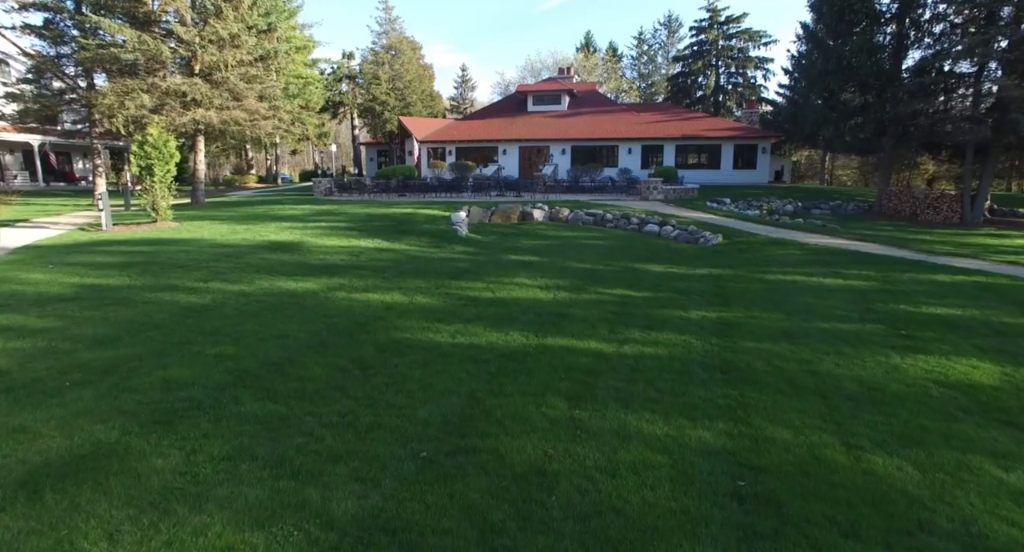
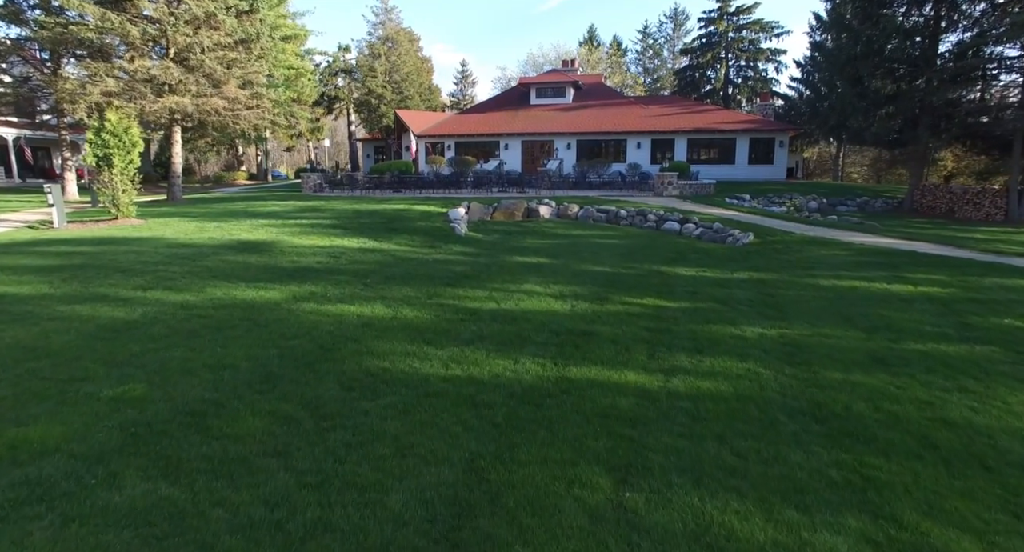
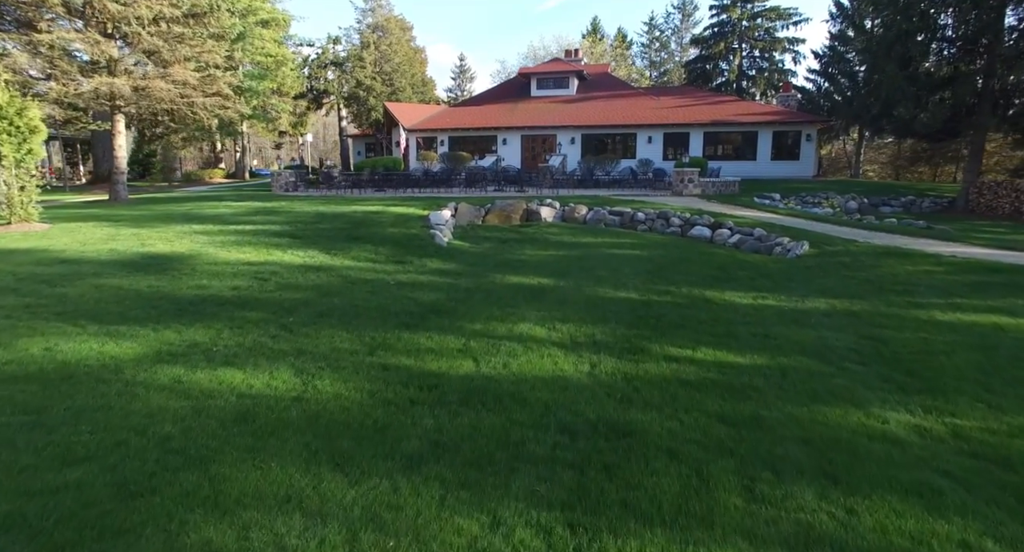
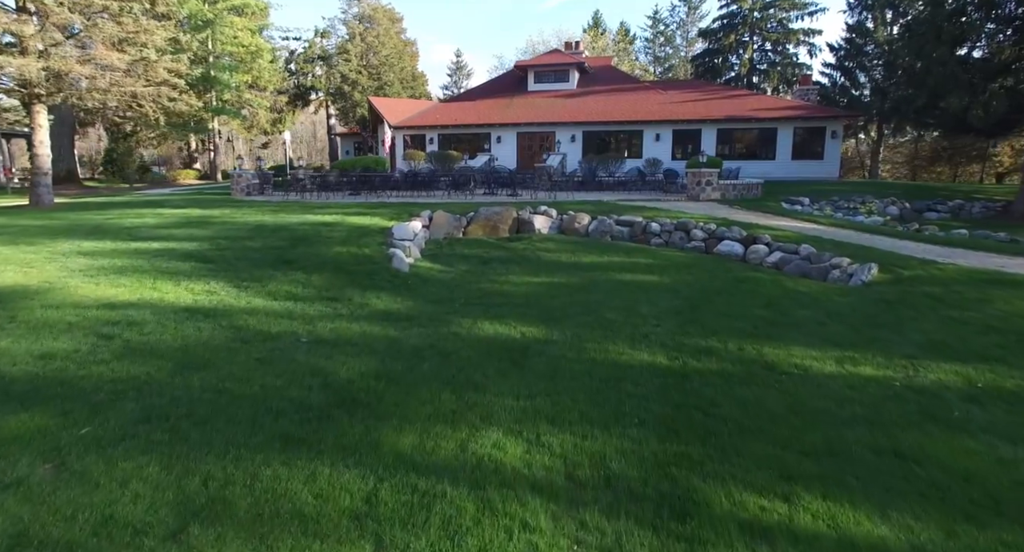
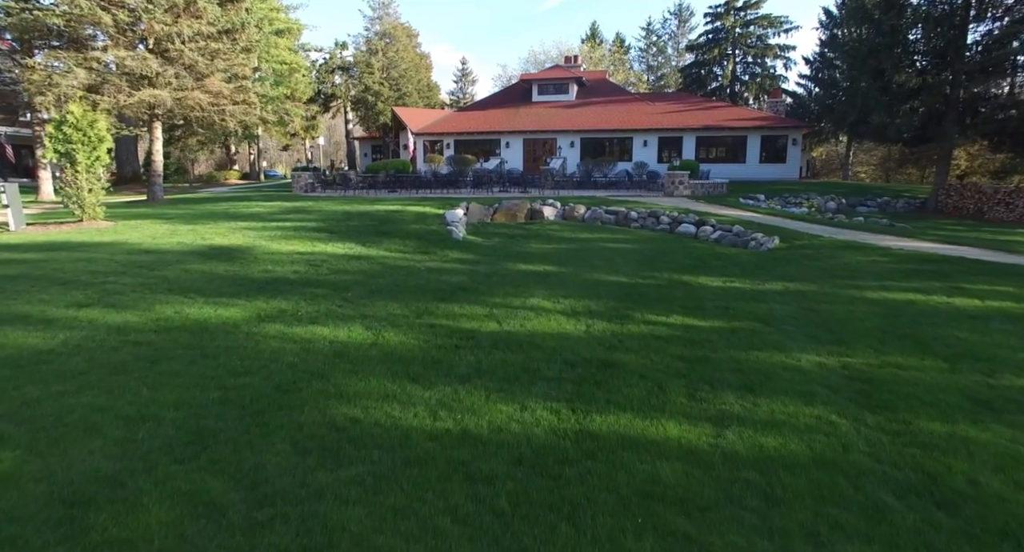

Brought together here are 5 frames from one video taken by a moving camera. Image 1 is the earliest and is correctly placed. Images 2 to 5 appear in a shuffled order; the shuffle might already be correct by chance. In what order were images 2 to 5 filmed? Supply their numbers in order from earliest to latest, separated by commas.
2, 5, 3, 4
